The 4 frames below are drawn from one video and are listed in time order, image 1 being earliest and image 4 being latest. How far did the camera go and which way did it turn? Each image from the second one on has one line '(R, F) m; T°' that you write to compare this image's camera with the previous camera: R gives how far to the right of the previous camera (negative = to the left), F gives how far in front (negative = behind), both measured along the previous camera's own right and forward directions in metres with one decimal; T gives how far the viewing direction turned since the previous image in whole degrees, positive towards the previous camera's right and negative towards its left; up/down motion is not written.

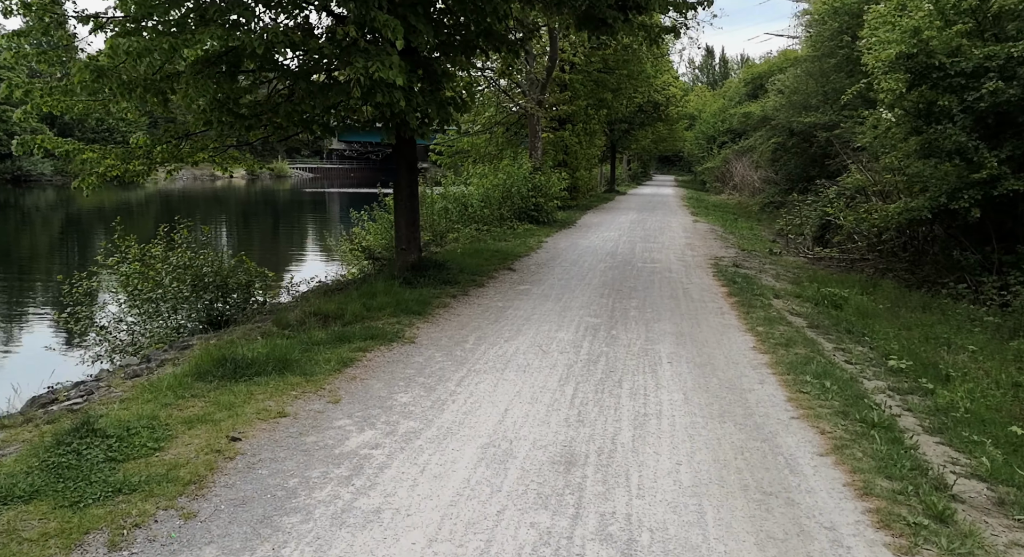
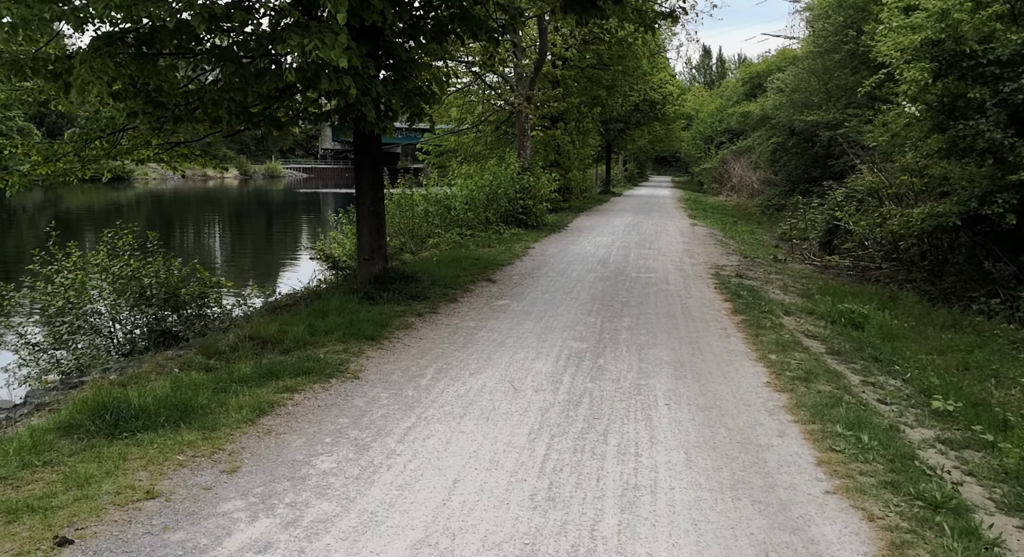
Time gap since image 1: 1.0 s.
(+0.2, +1.2) m; 0°
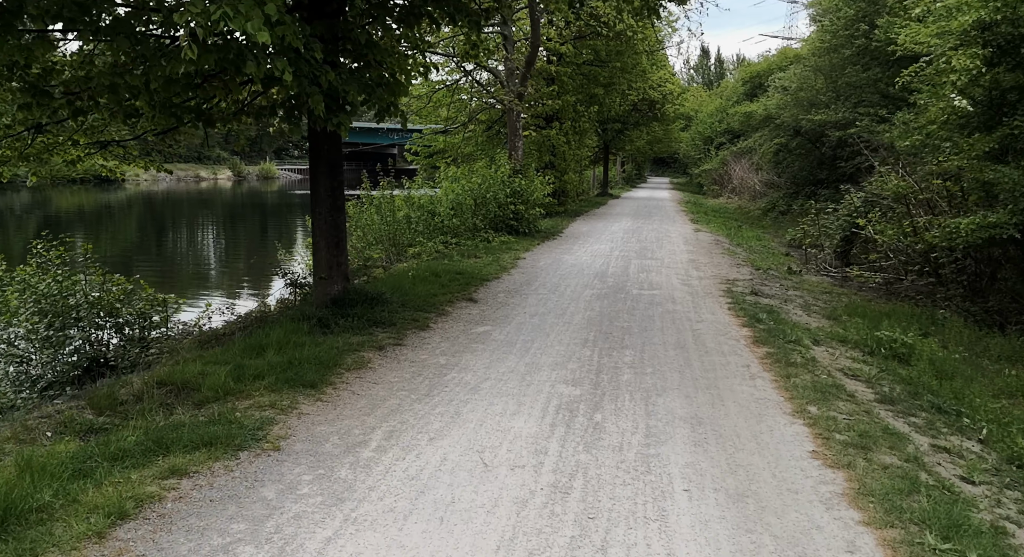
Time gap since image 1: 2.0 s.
(+0.2, +1.4) m; 0°
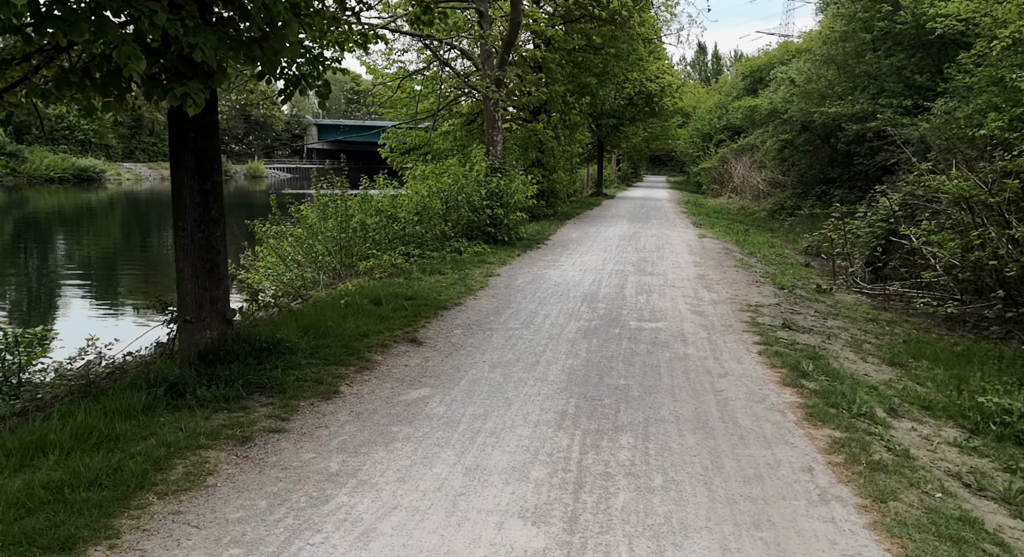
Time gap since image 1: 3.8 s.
(+0.3, +2.4) m; 0°
